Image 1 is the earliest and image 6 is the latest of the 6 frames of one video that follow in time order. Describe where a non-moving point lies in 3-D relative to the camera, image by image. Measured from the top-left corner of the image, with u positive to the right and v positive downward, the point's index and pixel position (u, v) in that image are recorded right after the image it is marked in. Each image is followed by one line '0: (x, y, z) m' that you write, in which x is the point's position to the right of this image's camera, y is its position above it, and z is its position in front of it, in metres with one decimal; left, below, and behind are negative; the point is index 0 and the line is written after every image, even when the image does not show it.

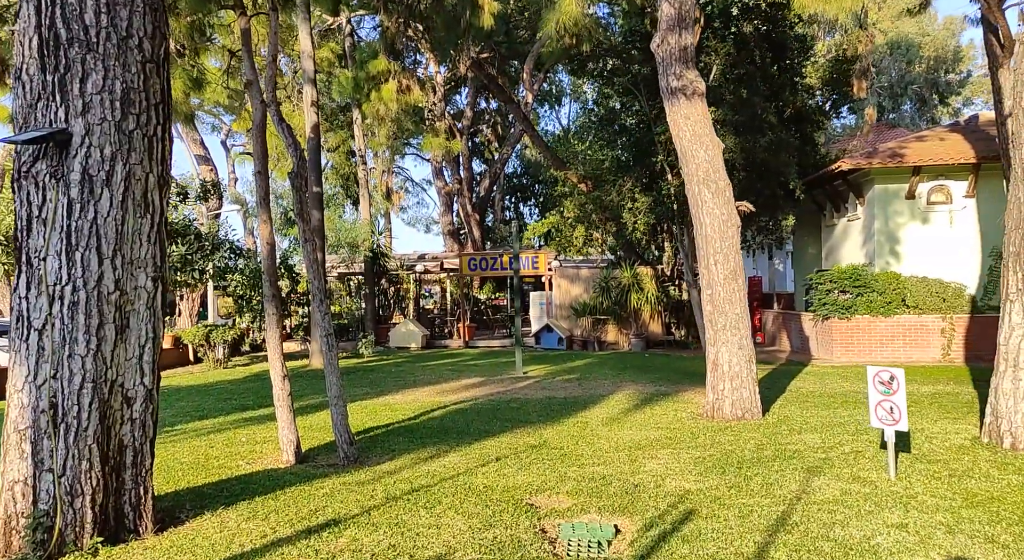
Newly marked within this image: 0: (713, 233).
0: (+2.1, +0.5, +8.6) m
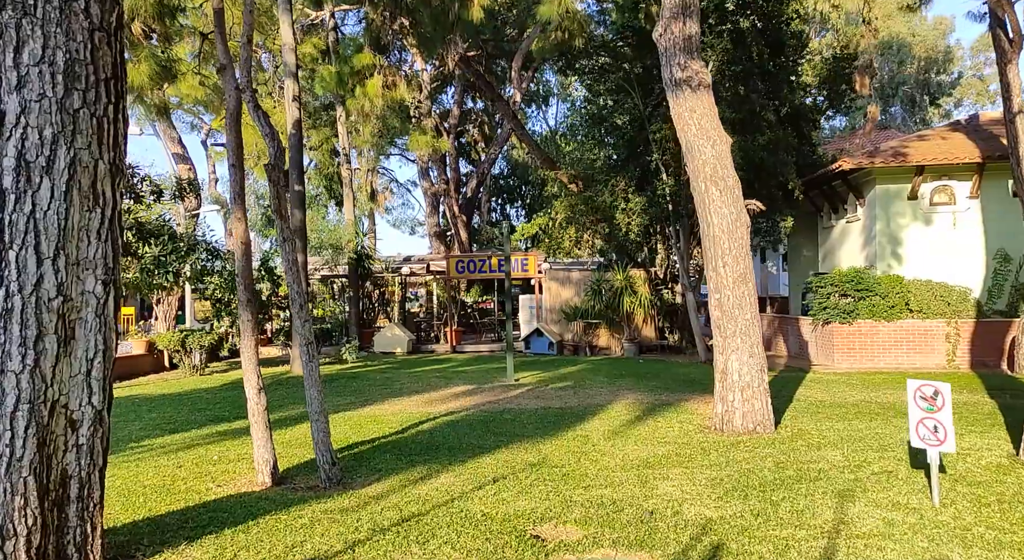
0: (+2.0, +0.5, +8.1) m
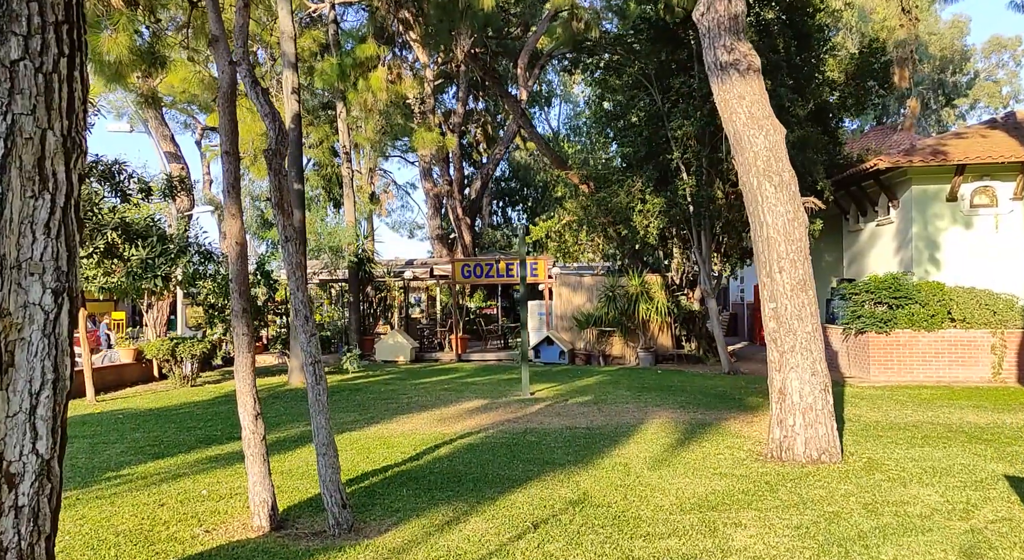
0: (+2.3, +0.4, +7.2) m
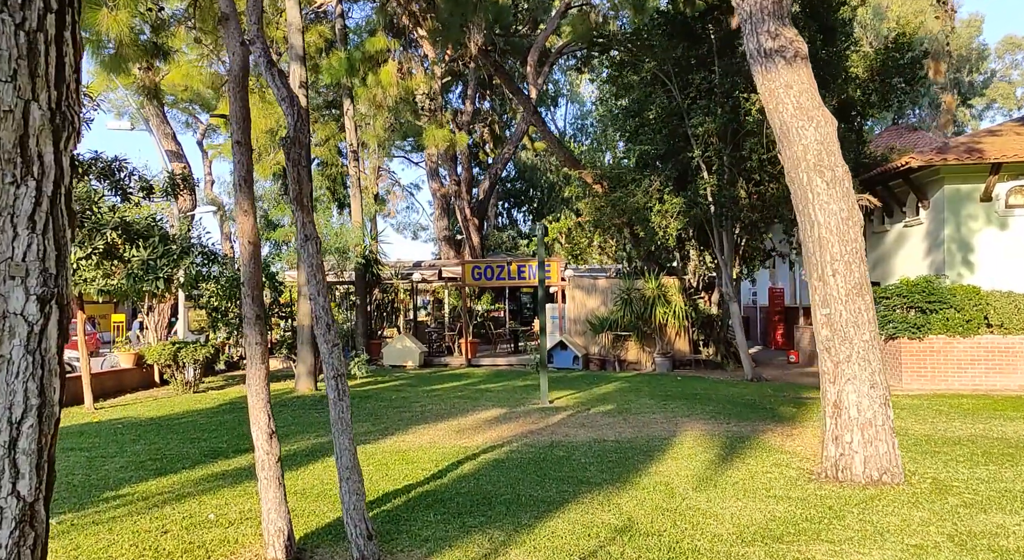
0: (+2.5, +0.4, +6.6) m
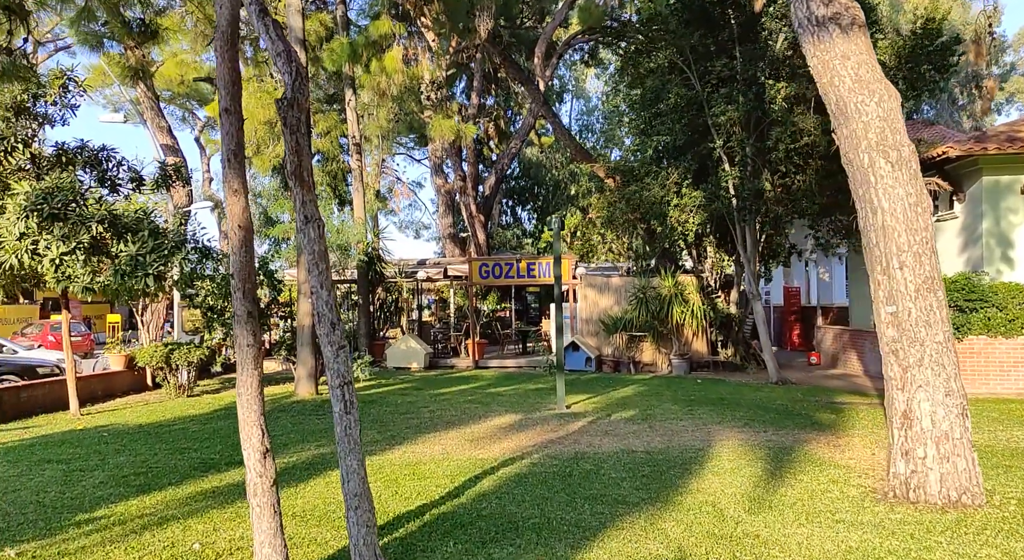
0: (+2.7, +0.4, +5.9) m
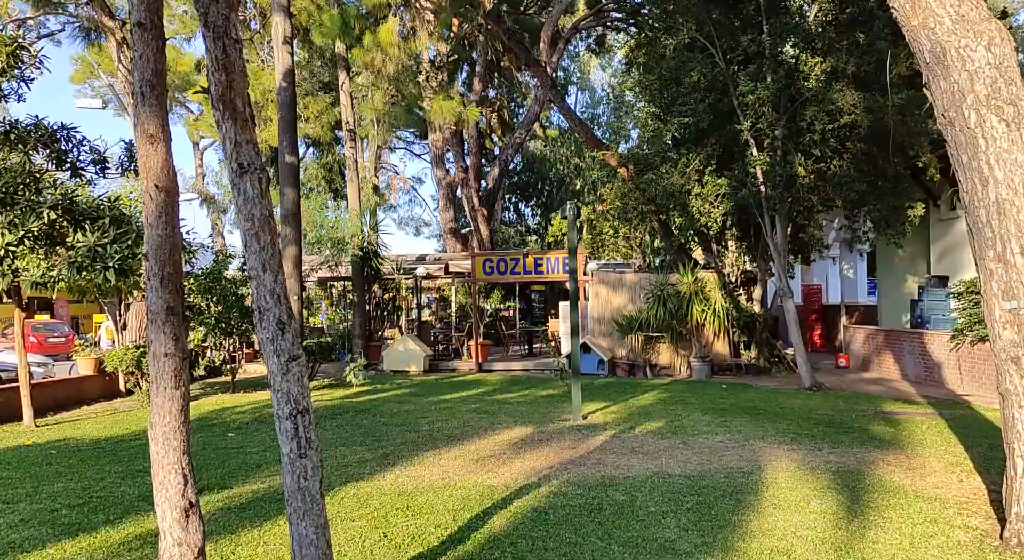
0: (+2.8, +0.5, +4.7) m
